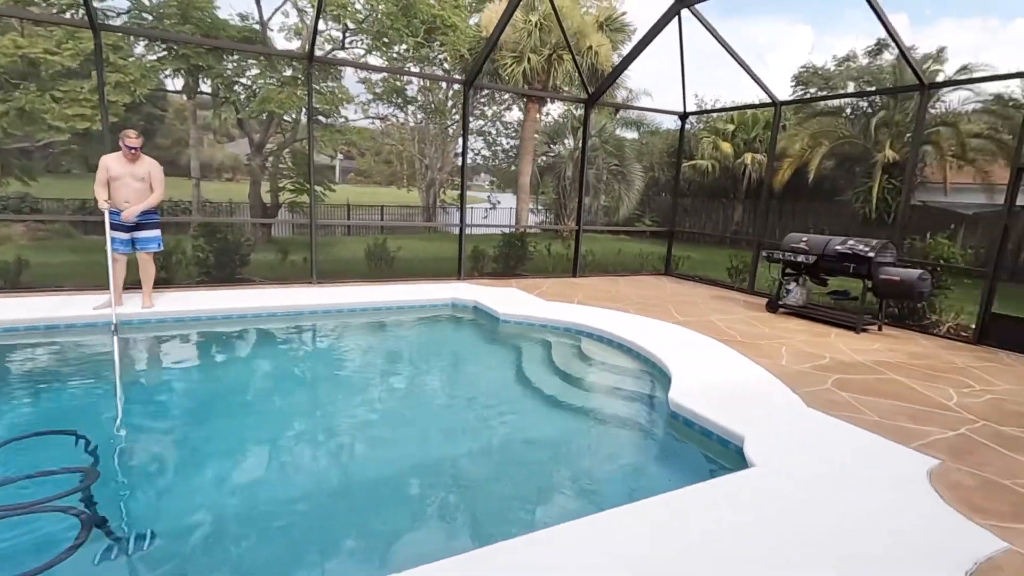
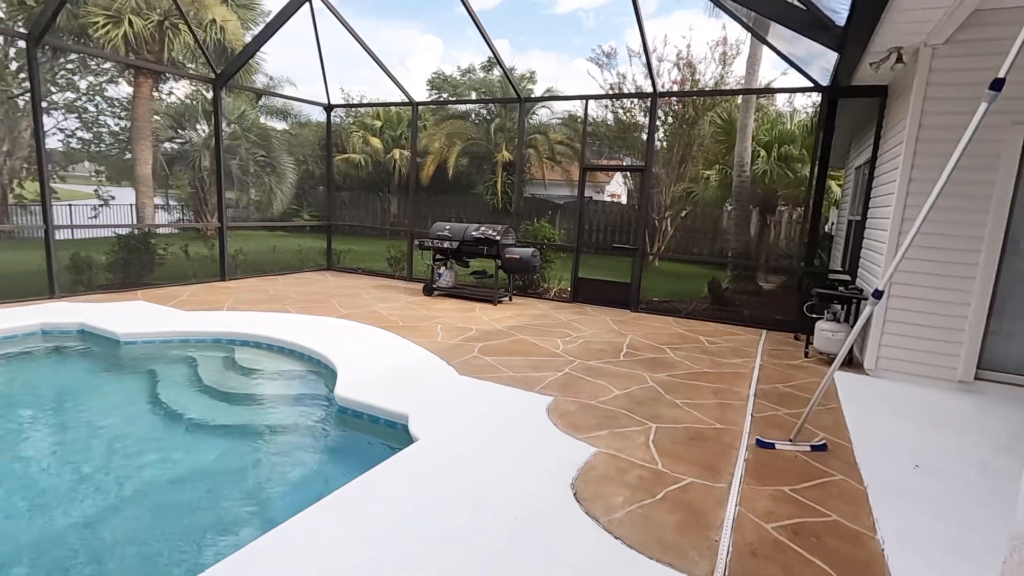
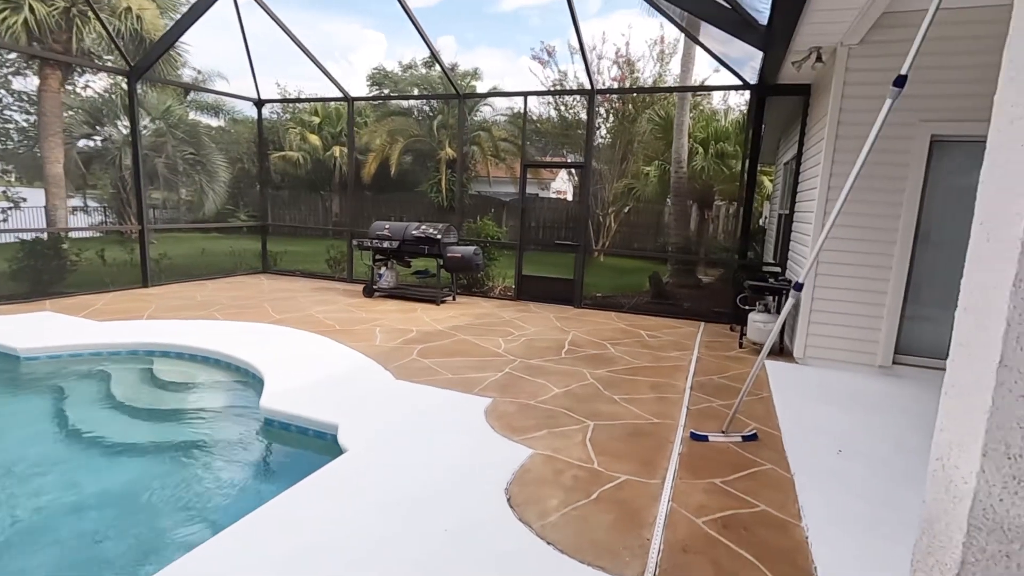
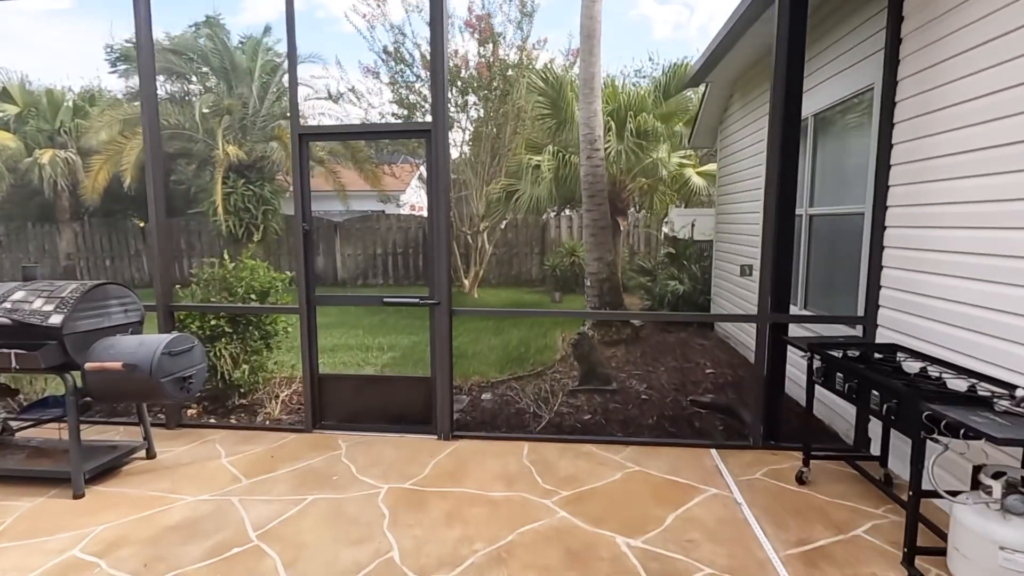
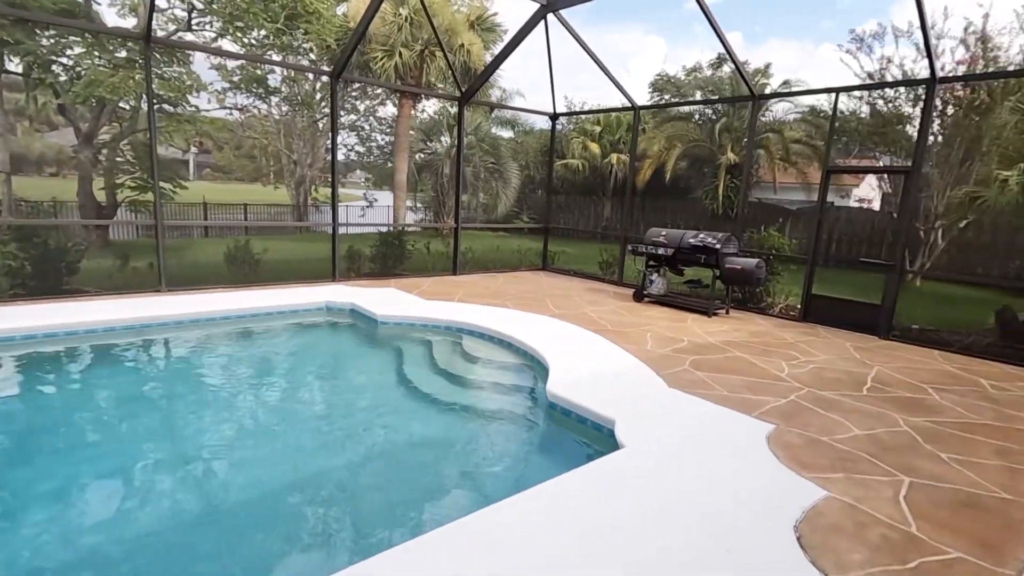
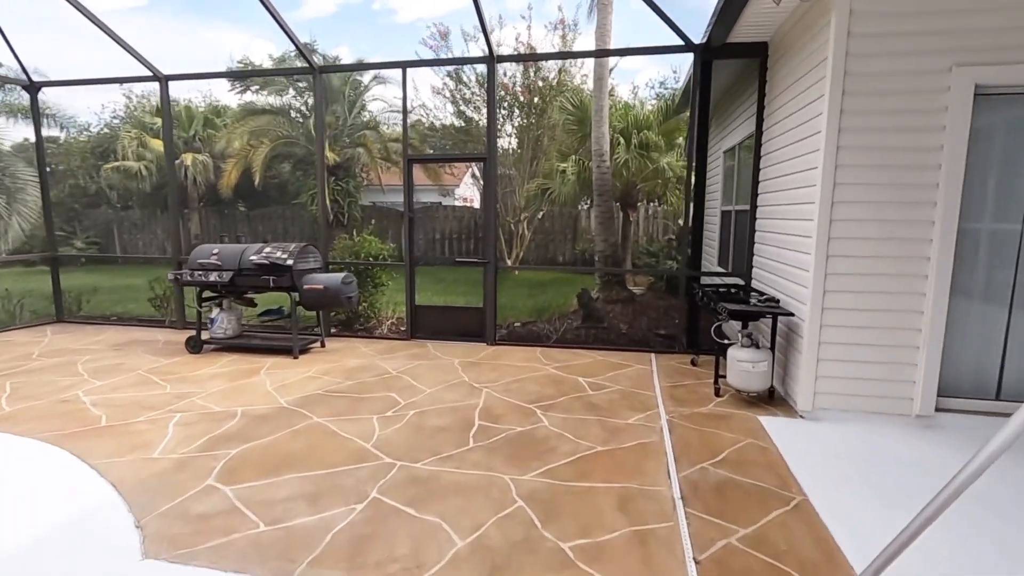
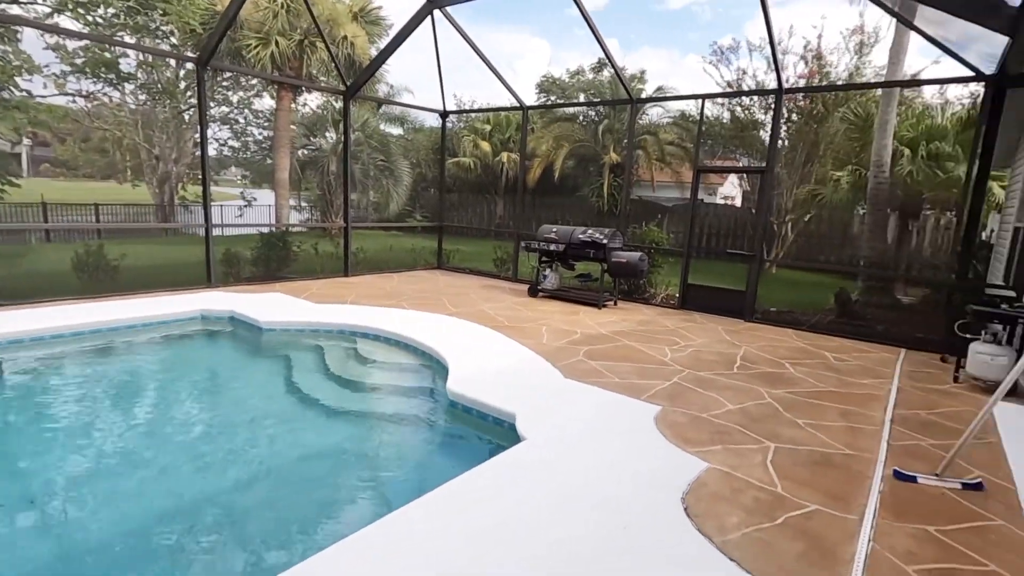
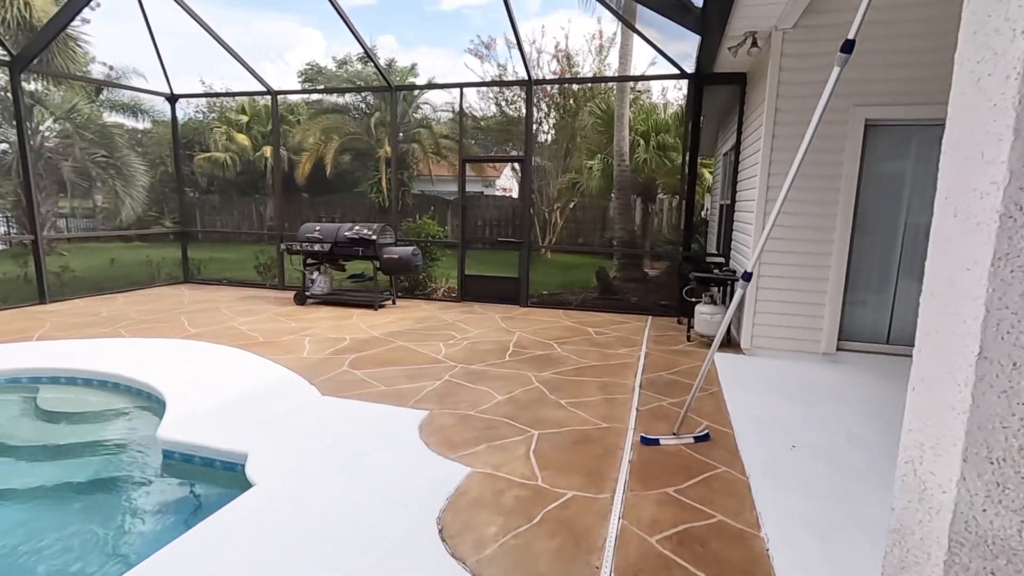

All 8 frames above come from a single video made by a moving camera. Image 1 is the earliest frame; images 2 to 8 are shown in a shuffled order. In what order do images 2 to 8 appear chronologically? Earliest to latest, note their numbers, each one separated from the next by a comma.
5, 7, 2, 3, 8, 6, 4
